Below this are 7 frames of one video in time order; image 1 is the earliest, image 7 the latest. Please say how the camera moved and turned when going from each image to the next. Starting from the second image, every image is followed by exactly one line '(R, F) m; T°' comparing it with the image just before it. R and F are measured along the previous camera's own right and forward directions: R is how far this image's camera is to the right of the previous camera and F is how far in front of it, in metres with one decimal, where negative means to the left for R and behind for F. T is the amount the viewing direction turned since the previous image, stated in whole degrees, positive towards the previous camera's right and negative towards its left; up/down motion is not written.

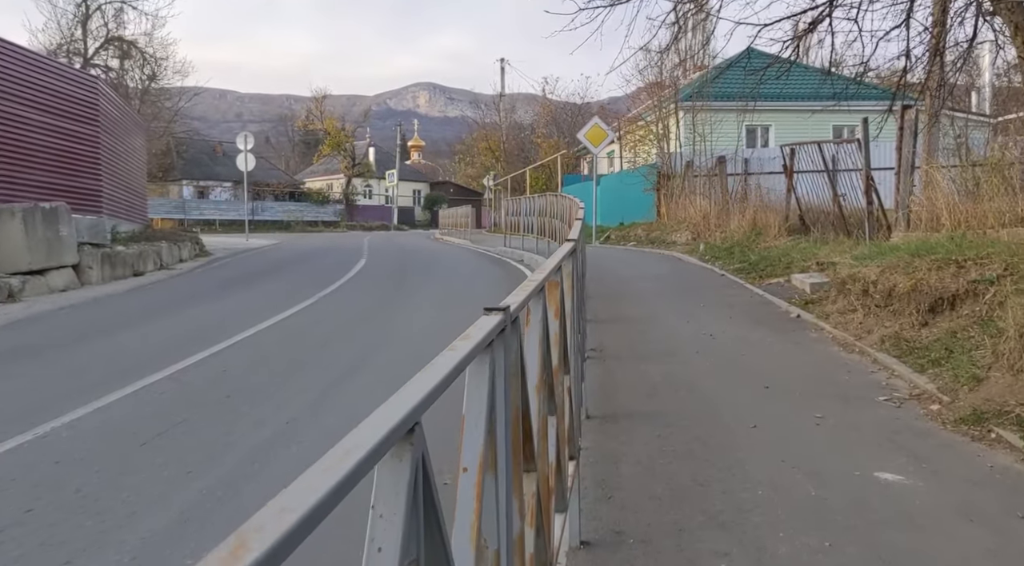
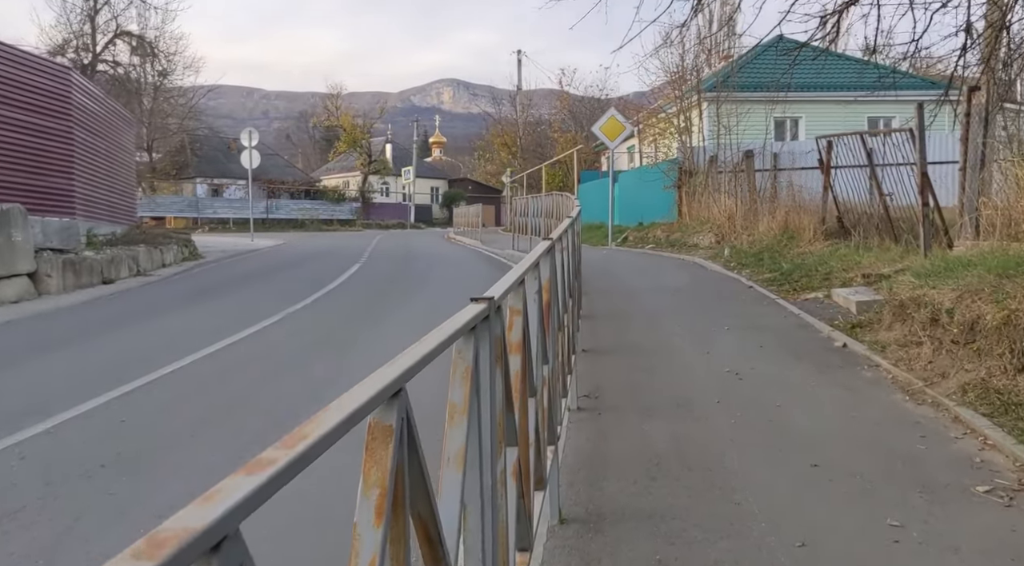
(+0.4, +1.8) m; -1°
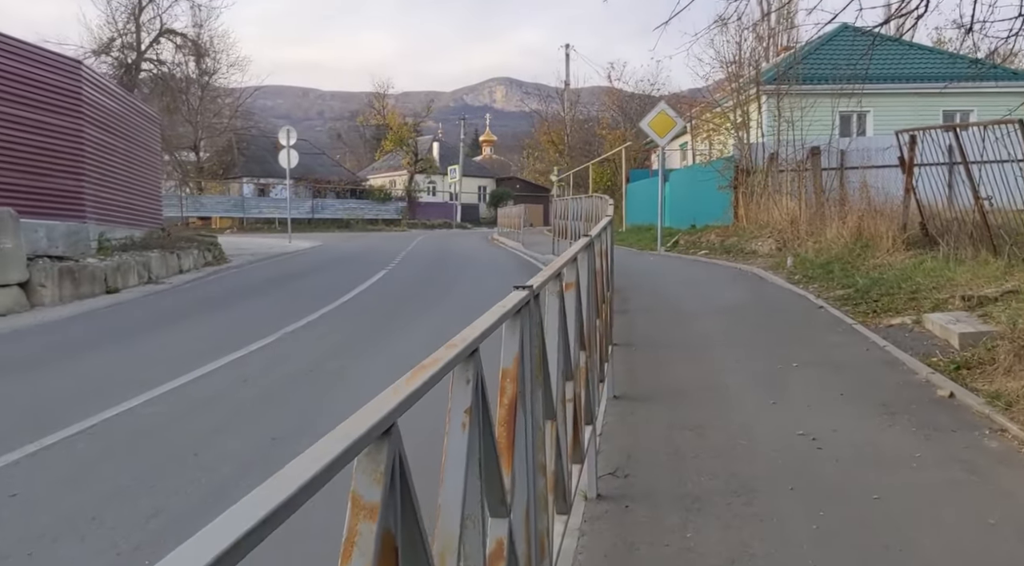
(+0.3, +1.6) m; -3°
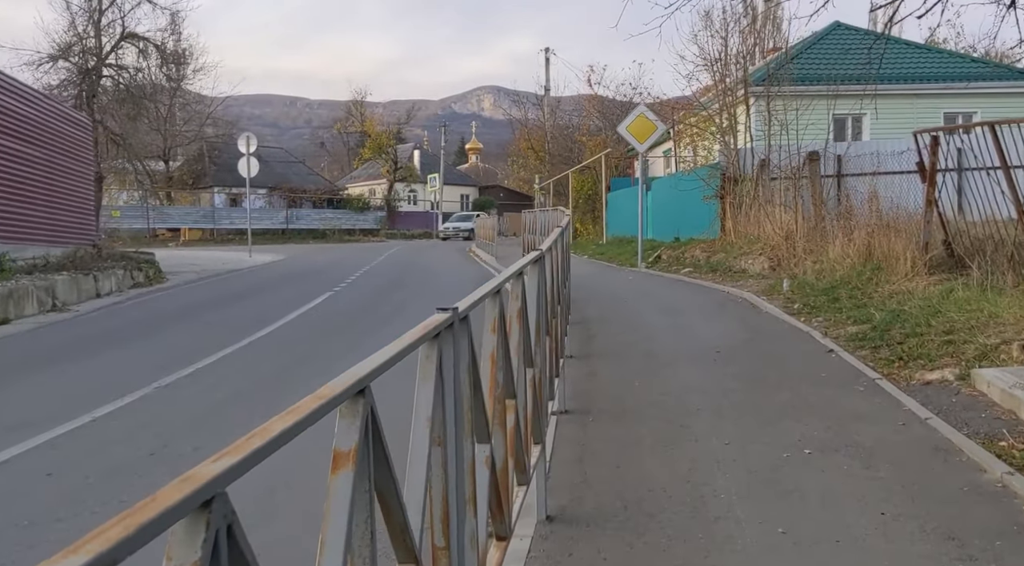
(+0.5, +2.1) m; +1°
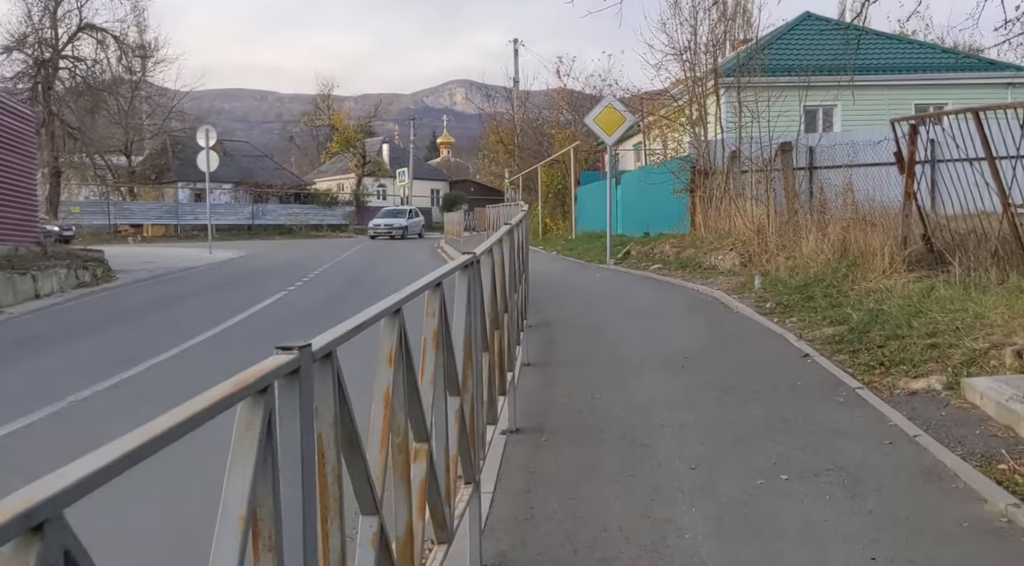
(+0.2, +0.7) m; +2°
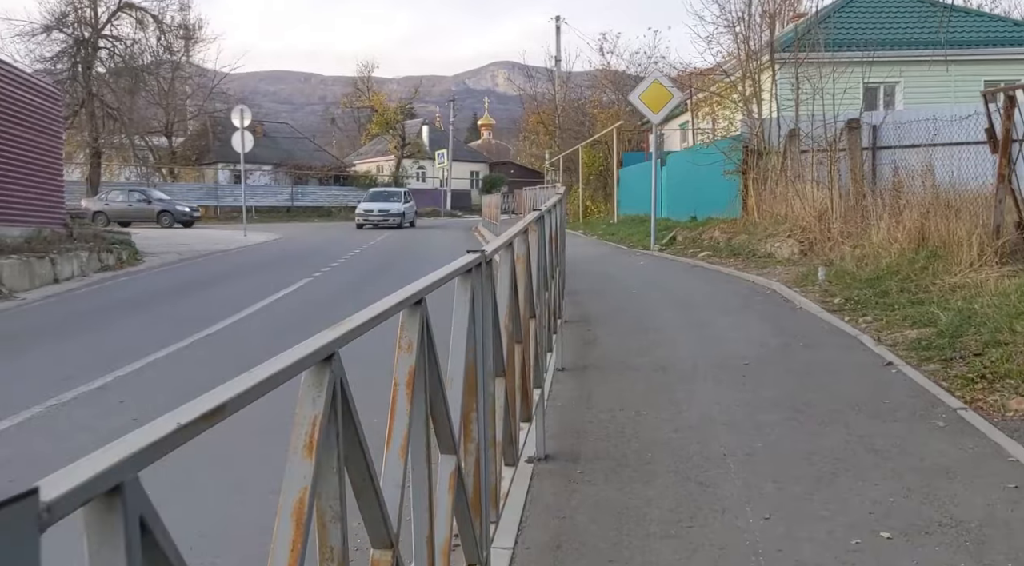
(+0.1, +1.0) m; -2°
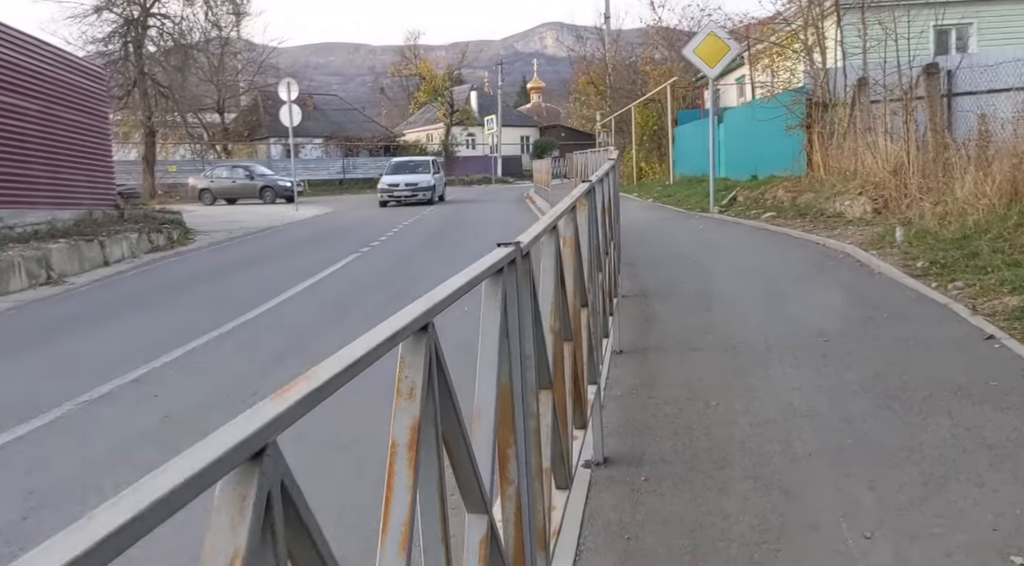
(0.0, +0.6) m; -3°
